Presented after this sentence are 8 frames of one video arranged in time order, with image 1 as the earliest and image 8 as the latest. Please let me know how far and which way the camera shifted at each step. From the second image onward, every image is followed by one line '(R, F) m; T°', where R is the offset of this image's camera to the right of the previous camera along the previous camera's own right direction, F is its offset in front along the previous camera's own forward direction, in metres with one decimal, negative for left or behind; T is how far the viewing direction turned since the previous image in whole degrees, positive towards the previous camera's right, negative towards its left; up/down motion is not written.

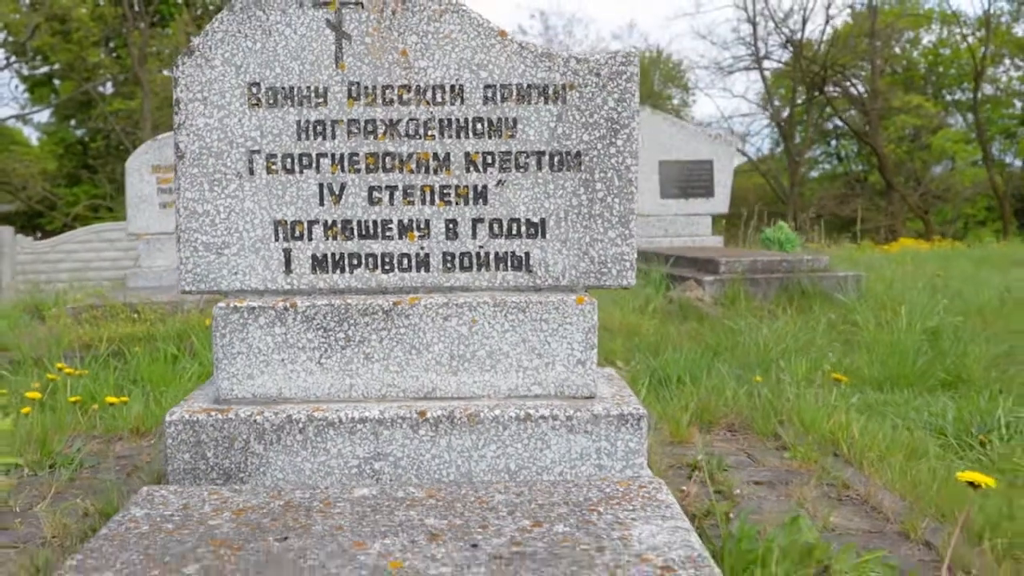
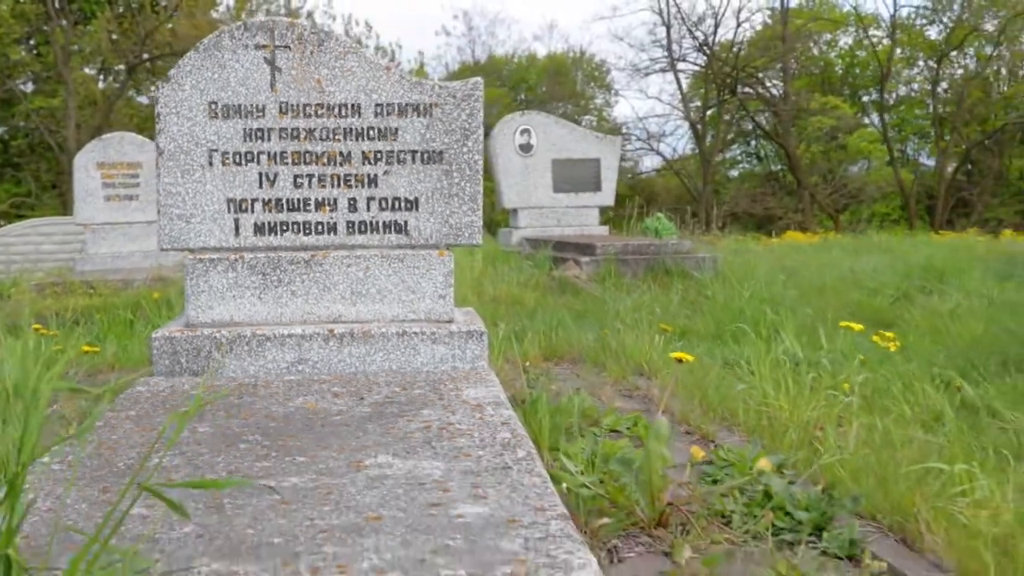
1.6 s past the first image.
(+0.1, -1.0) m; +3°
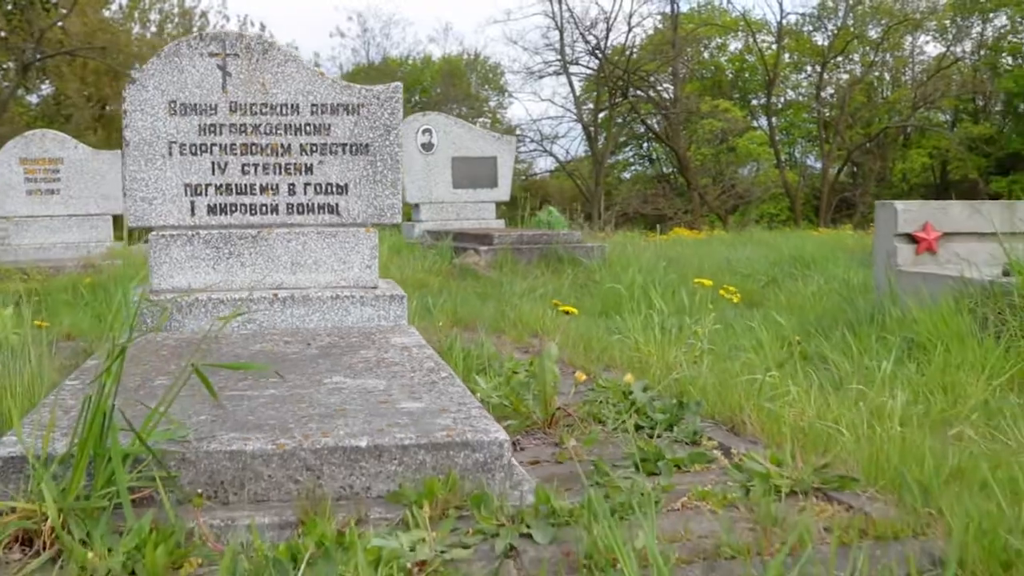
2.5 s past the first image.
(-0.1, -0.6) m; +5°
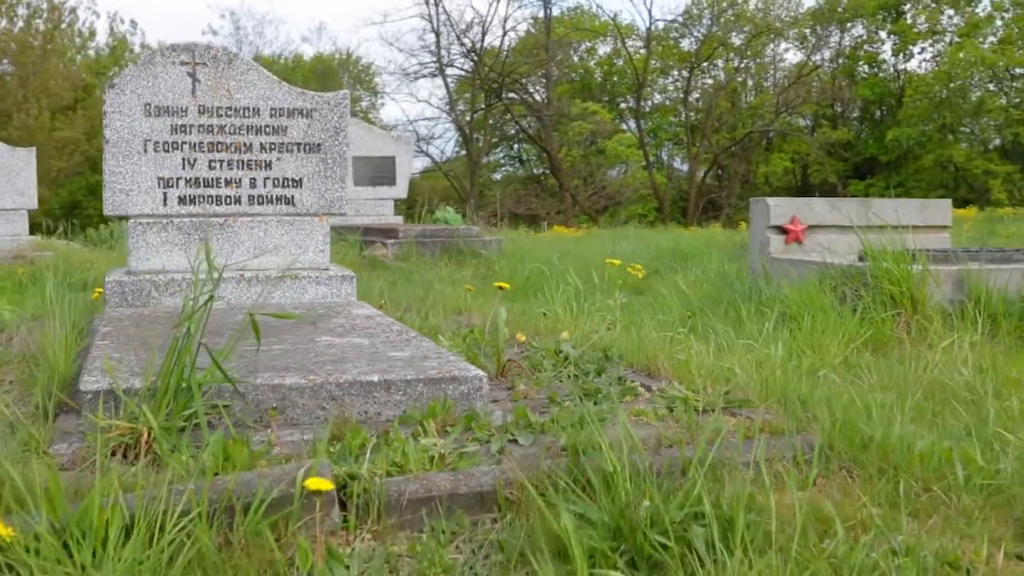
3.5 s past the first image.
(-0.2, -0.6) m; +6°
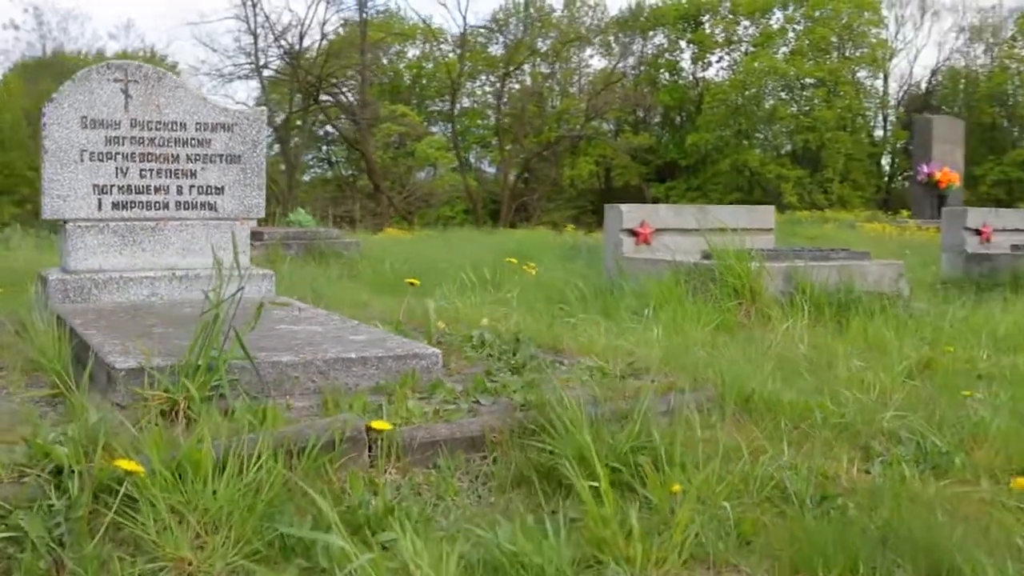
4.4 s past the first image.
(-0.4, -0.6) m; +9°
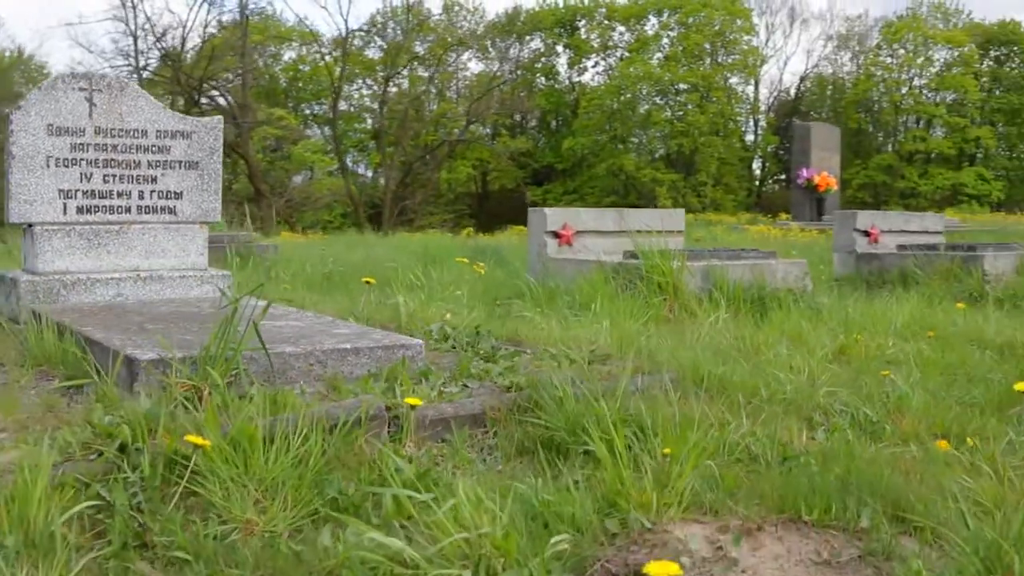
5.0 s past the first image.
(-0.3, -0.3) m; +6°
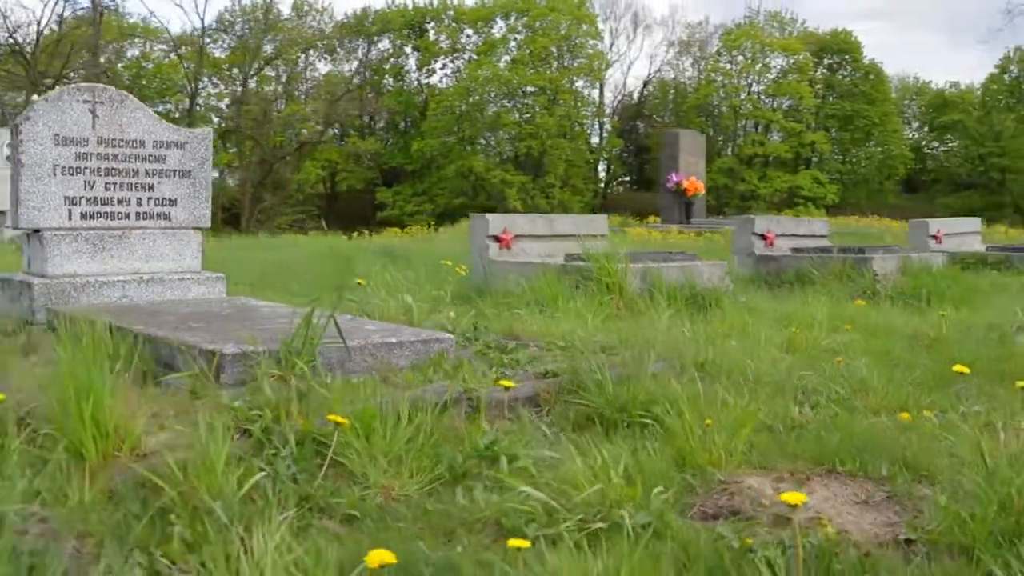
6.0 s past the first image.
(-0.6, -0.5) m; +7°
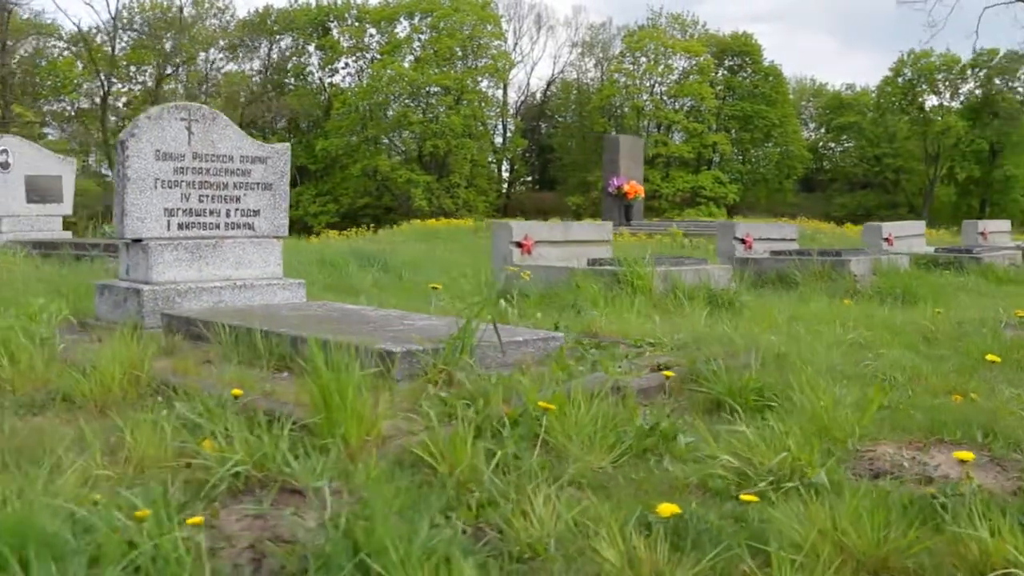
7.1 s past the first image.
(-0.8, -0.5) m; +4°
